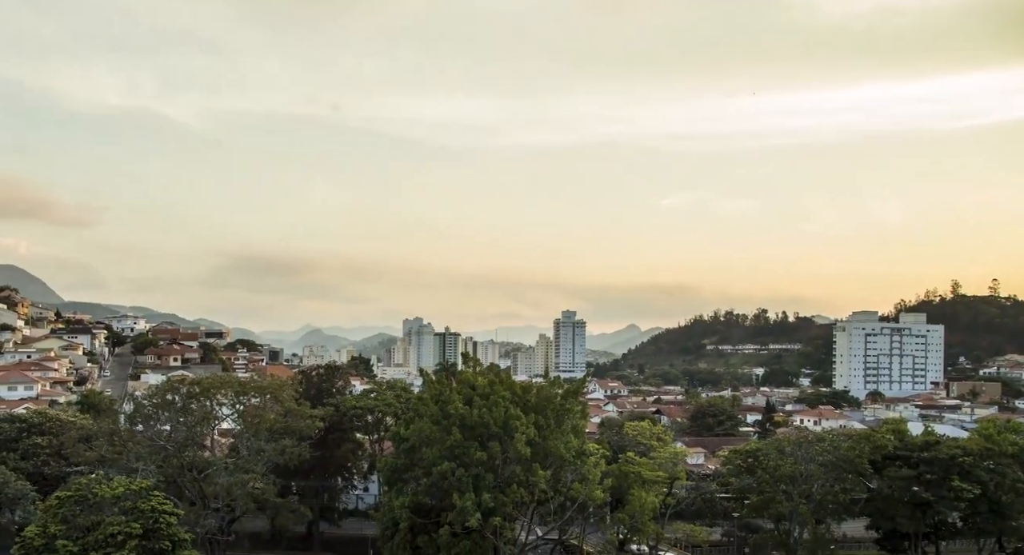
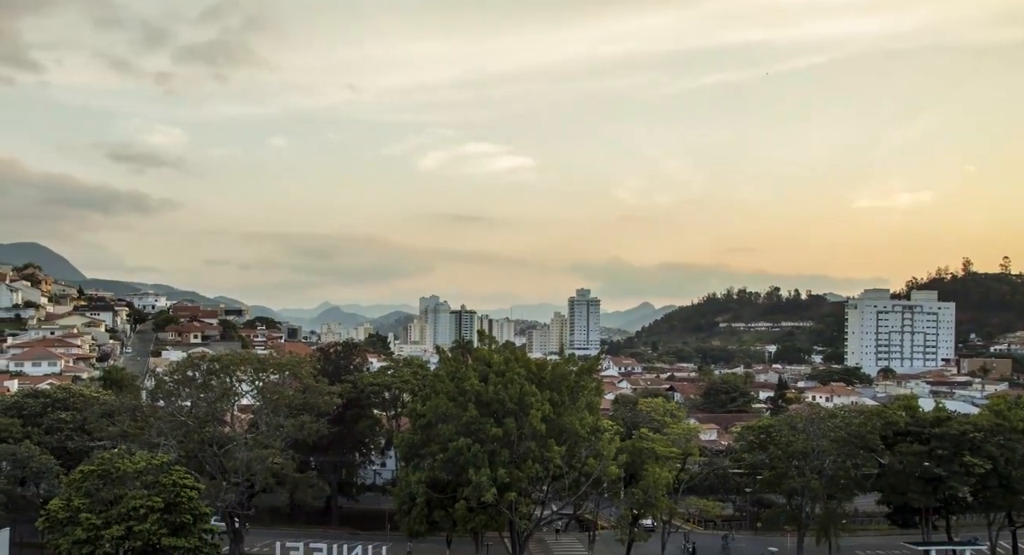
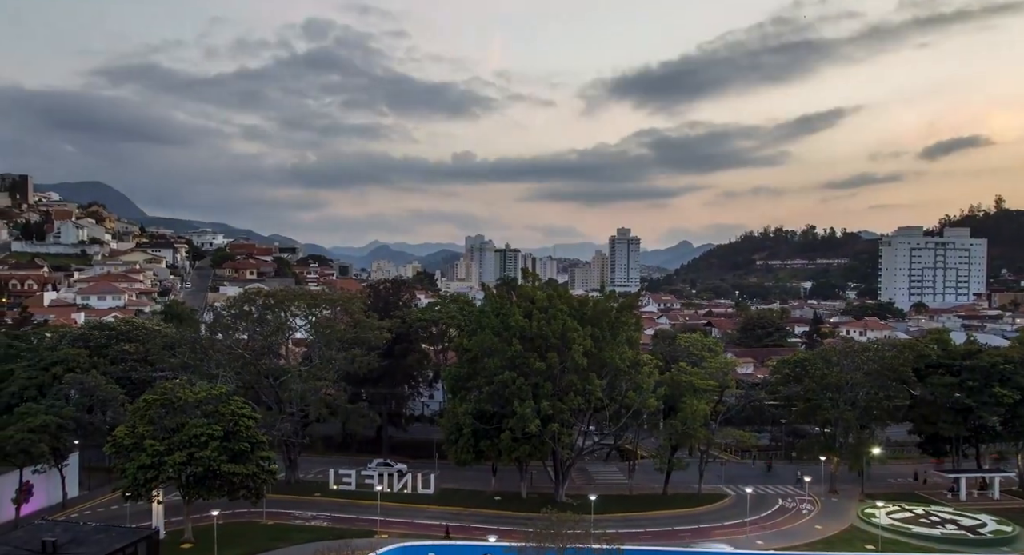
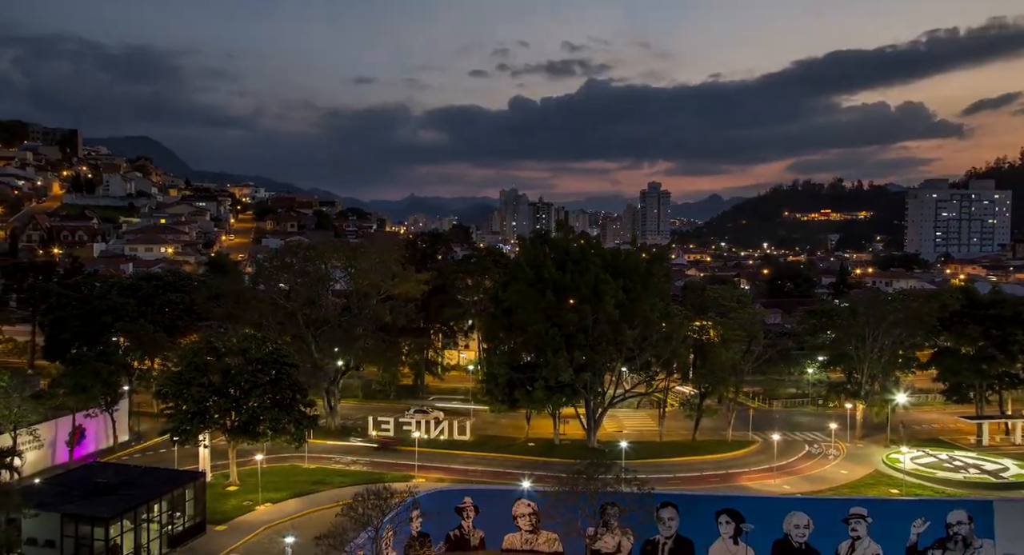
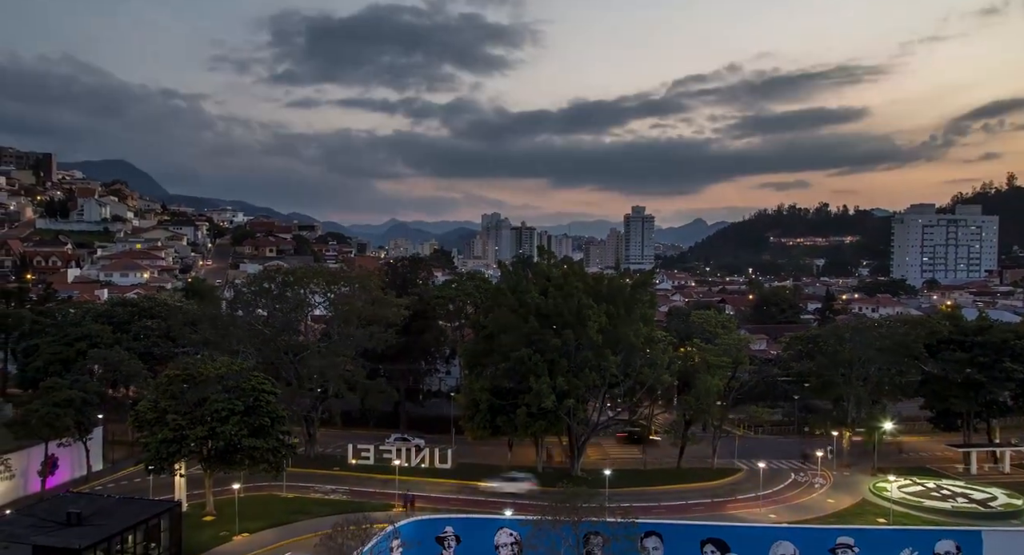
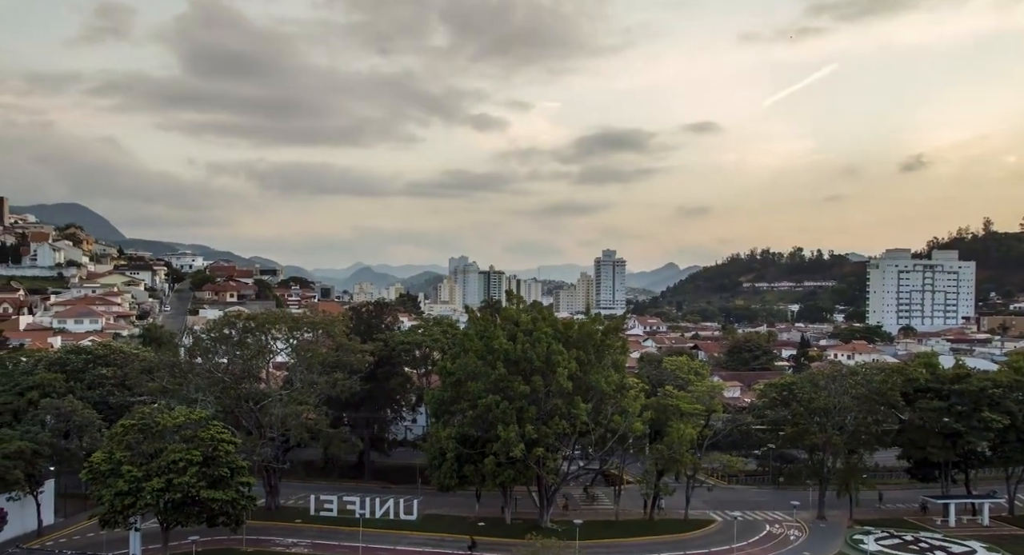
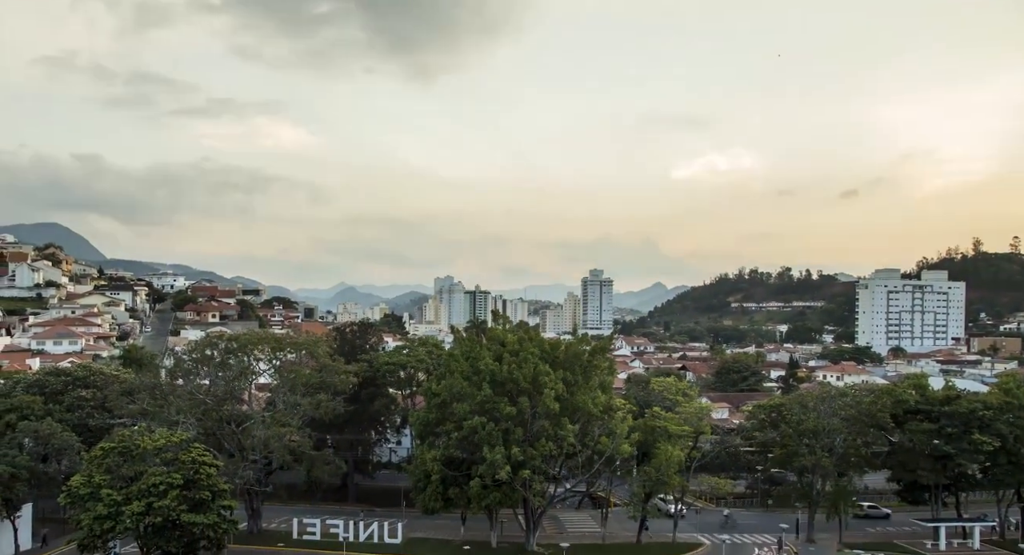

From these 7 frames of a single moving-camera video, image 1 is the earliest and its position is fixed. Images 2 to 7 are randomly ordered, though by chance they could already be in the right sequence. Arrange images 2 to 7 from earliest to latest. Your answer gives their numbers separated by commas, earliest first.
2, 7, 6, 3, 5, 4
